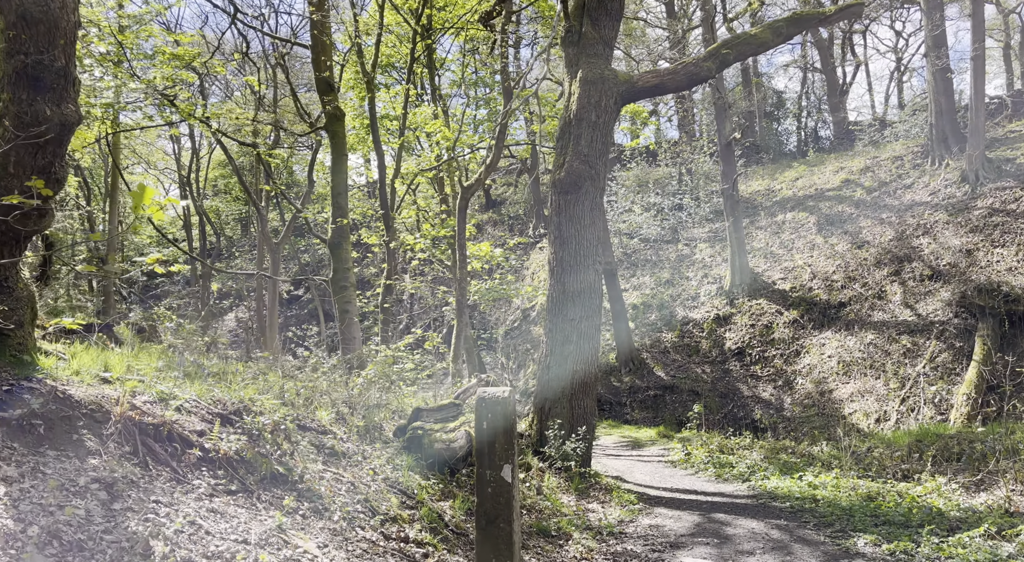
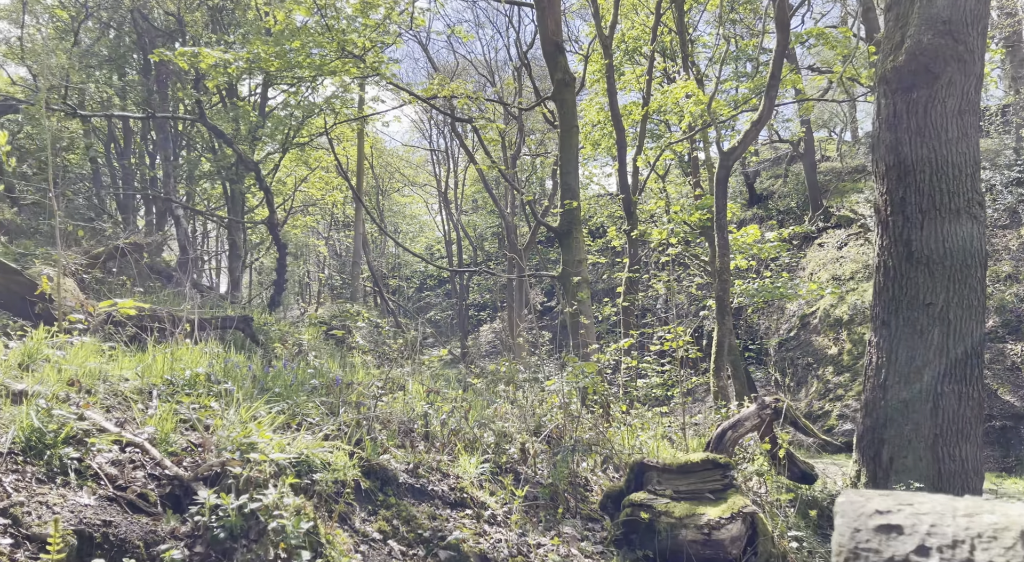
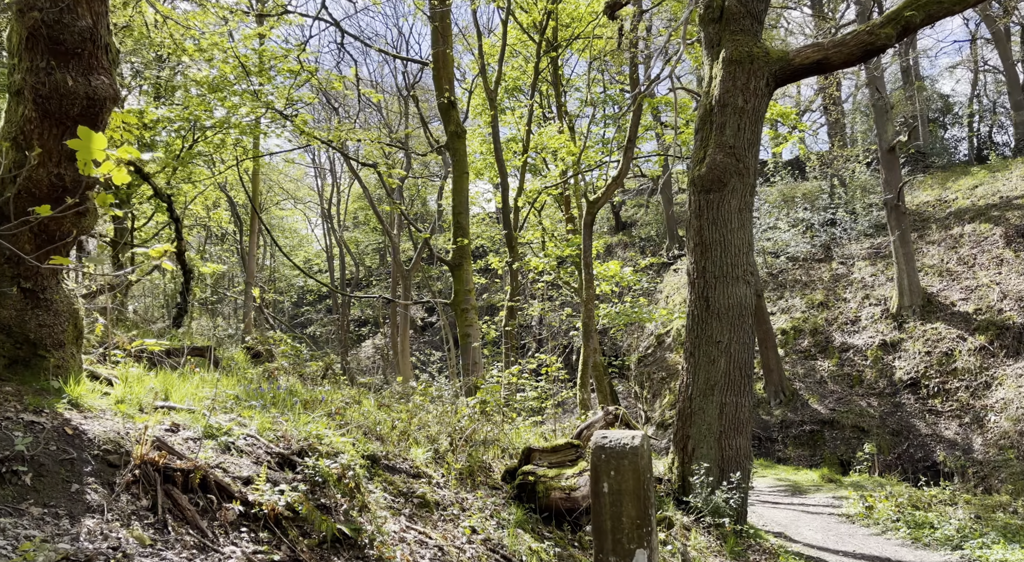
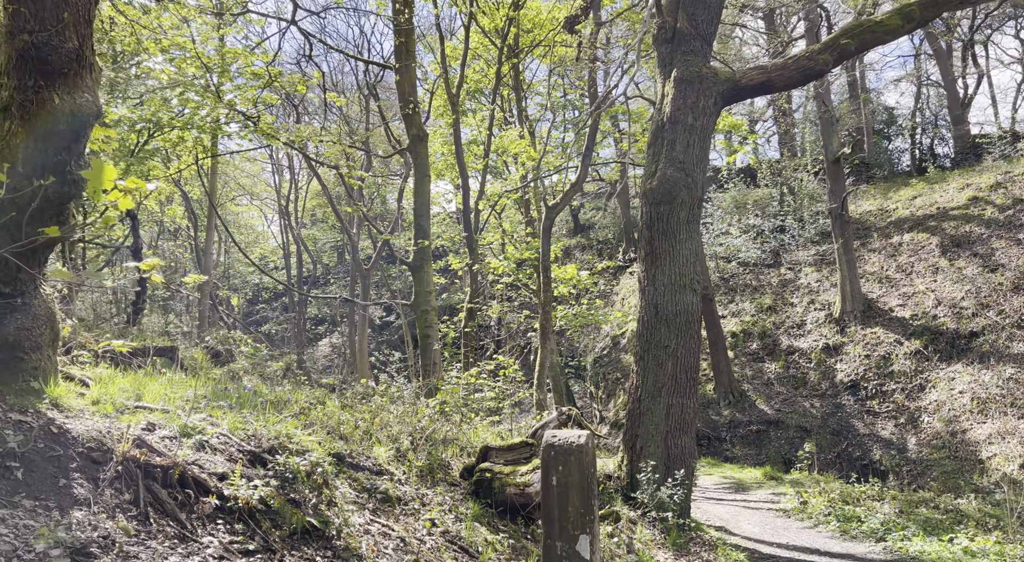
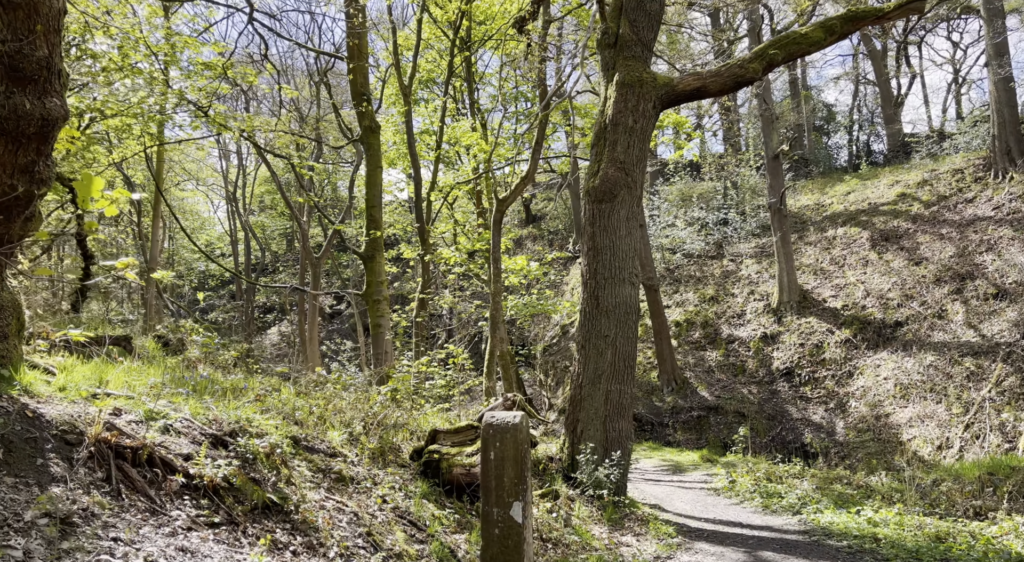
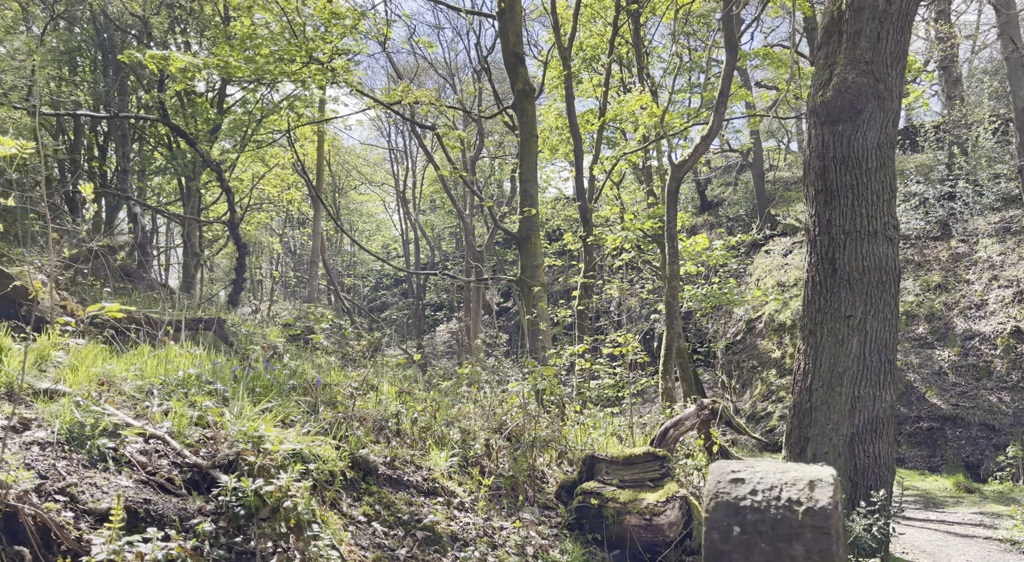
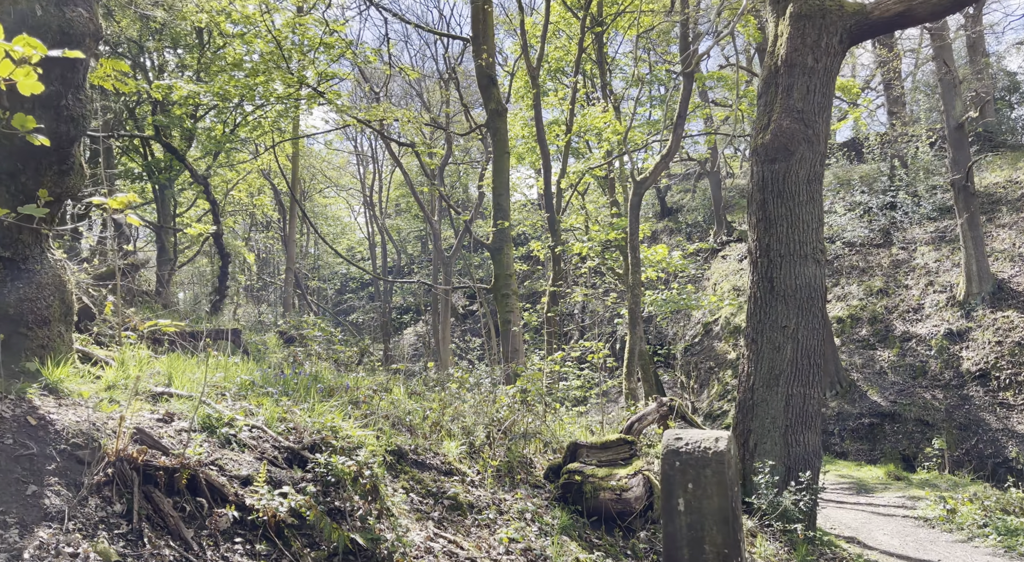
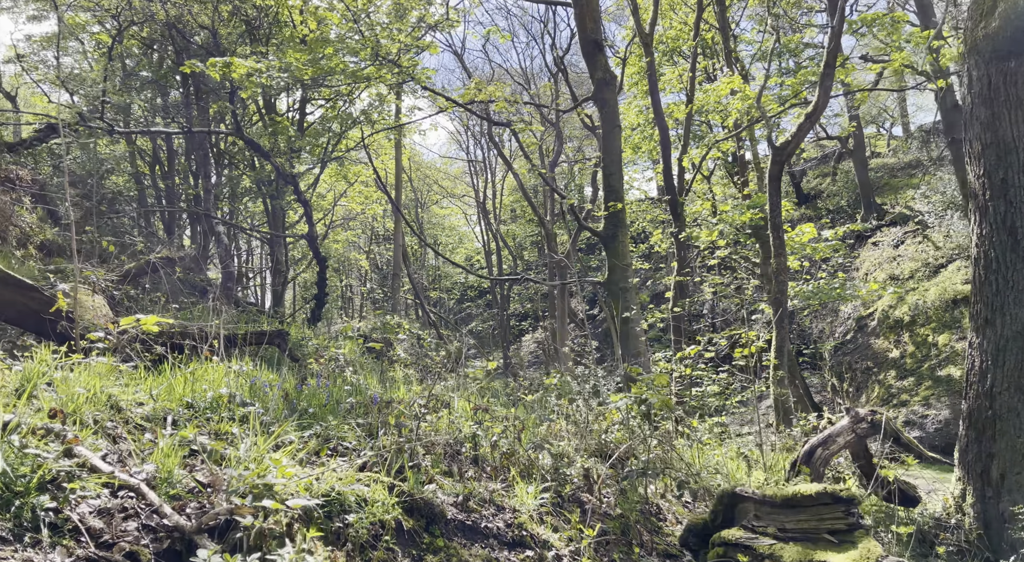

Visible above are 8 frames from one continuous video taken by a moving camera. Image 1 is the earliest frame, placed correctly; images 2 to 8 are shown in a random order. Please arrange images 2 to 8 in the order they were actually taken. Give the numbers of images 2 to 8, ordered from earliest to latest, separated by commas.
5, 4, 3, 7, 6, 2, 8
